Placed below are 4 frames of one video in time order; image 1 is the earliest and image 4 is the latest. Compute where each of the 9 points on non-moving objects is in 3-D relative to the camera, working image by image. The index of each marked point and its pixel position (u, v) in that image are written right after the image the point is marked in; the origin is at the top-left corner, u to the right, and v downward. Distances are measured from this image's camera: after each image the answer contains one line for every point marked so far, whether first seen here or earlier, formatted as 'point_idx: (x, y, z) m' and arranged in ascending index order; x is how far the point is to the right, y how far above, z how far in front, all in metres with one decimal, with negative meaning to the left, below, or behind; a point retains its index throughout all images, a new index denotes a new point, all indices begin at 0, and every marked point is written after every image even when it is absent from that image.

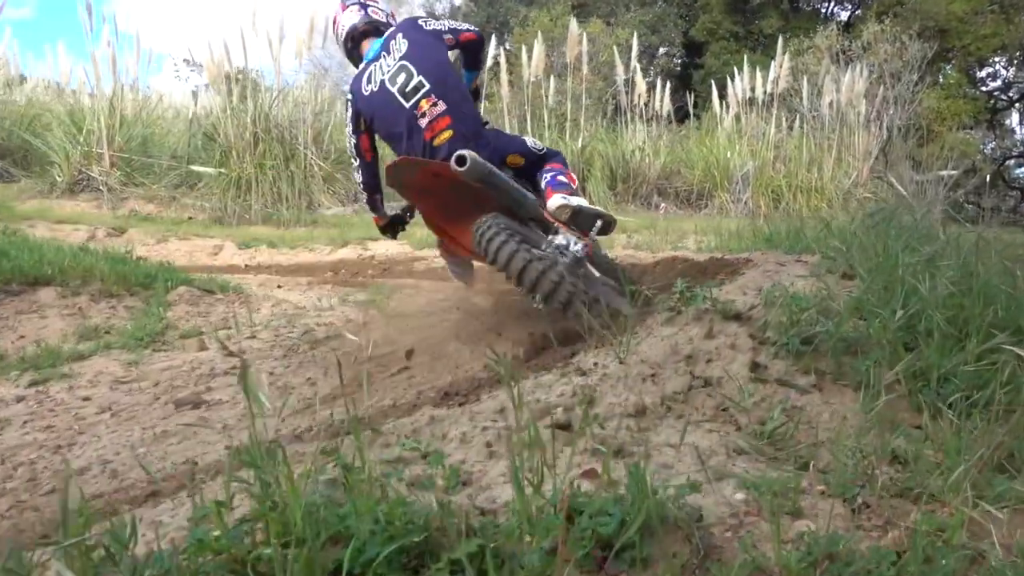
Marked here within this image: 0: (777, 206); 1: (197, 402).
0: (+3.4, +1.0, +10.3) m
1: (-1.0, -0.4, +2.6) m
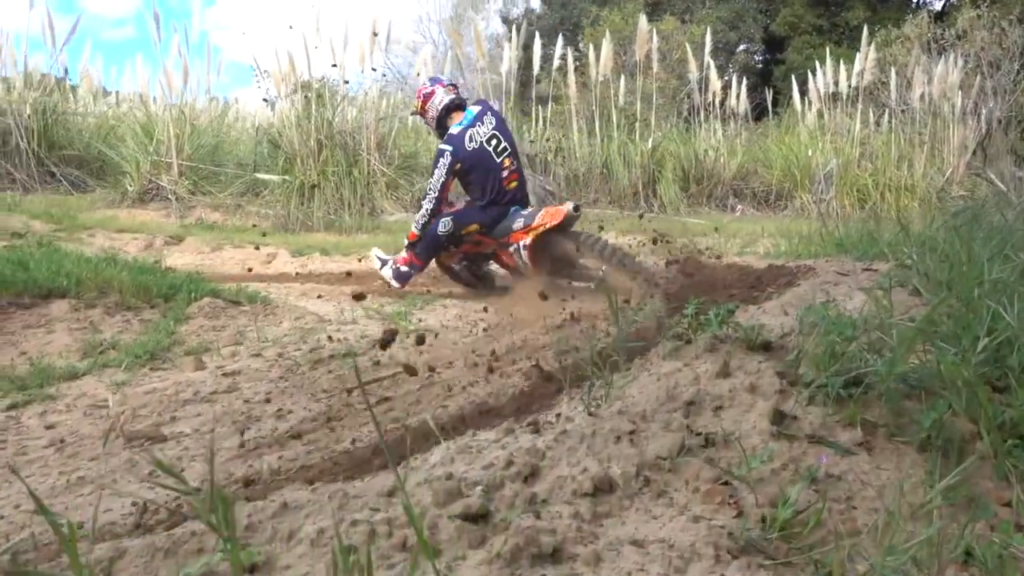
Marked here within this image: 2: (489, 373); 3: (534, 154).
0: (+4.1, +0.9, +9.5) m
1: (-1.0, -0.4, +2.3) m
2: (-0.1, -0.3, +2.6) m
3: (+0.3, +1.7, +10.2) m
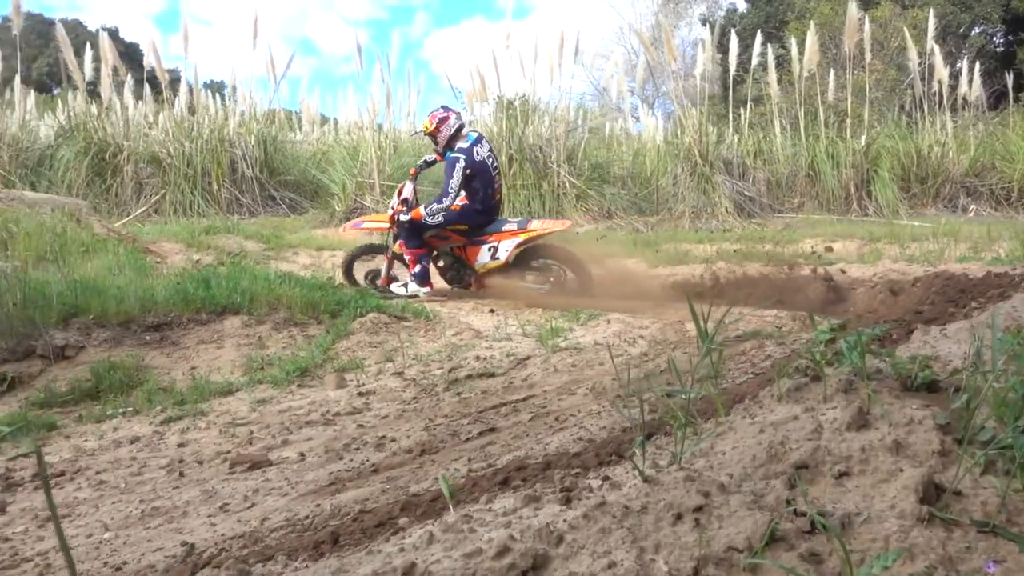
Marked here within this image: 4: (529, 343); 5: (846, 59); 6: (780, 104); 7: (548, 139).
0: (+6.0, +0.9, +8.0) m
1: (-0.7, -0.5, +2.2) m
2: (+0.3, -0.3, +2.3) m
3: (+2.5, +1.5, +9.6) m
4: (+0.1, -0.3, +4.0) m
5: (+6.0, +4.2, +15.0) m
6: (+3.5, +2.4, +10.8) m
7: (+0.4, +1.7, +9.3) m
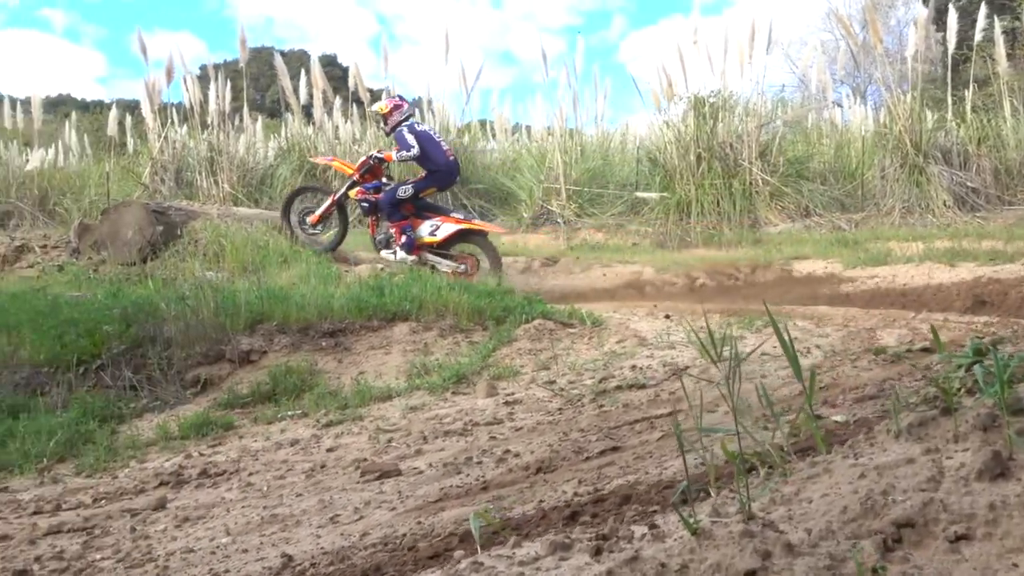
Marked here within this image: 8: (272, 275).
0: (+7.5, +0.9, +6.3) m
1: (-0.4, -0.5, +2.2) m
2: (+0.6, -0.3, +2.1) m
3: (+4.5, +1.5, +8.6) m
4: (+0.8, -0.3, +3.8) m
5: (+9.2, +4.2, +13.1) m
6: (+5.7, +2.4, +9.6) m
7: (+2.4, +1.6, +8.9) m
8: (-1.7, +0.1, +5.9) m
